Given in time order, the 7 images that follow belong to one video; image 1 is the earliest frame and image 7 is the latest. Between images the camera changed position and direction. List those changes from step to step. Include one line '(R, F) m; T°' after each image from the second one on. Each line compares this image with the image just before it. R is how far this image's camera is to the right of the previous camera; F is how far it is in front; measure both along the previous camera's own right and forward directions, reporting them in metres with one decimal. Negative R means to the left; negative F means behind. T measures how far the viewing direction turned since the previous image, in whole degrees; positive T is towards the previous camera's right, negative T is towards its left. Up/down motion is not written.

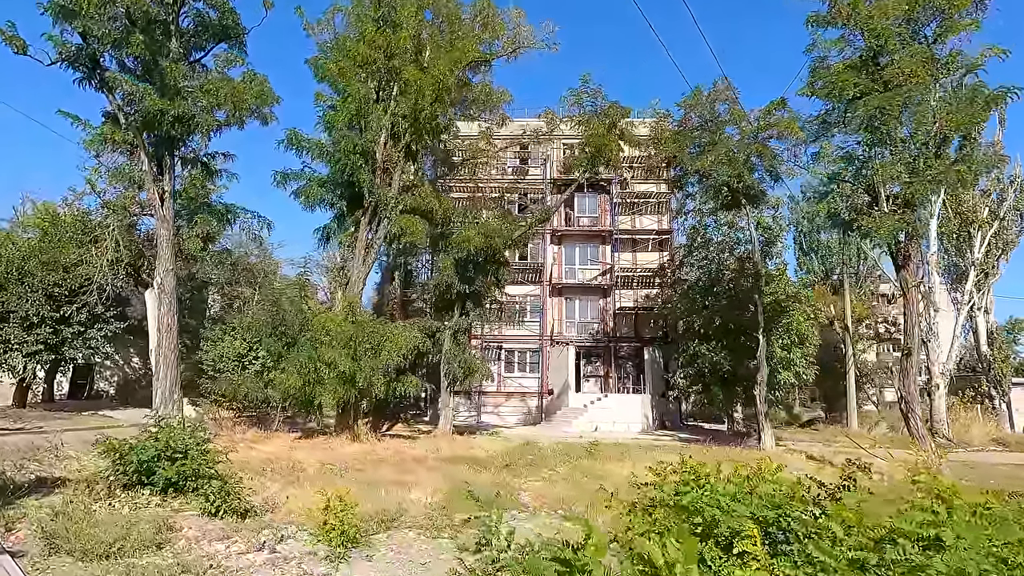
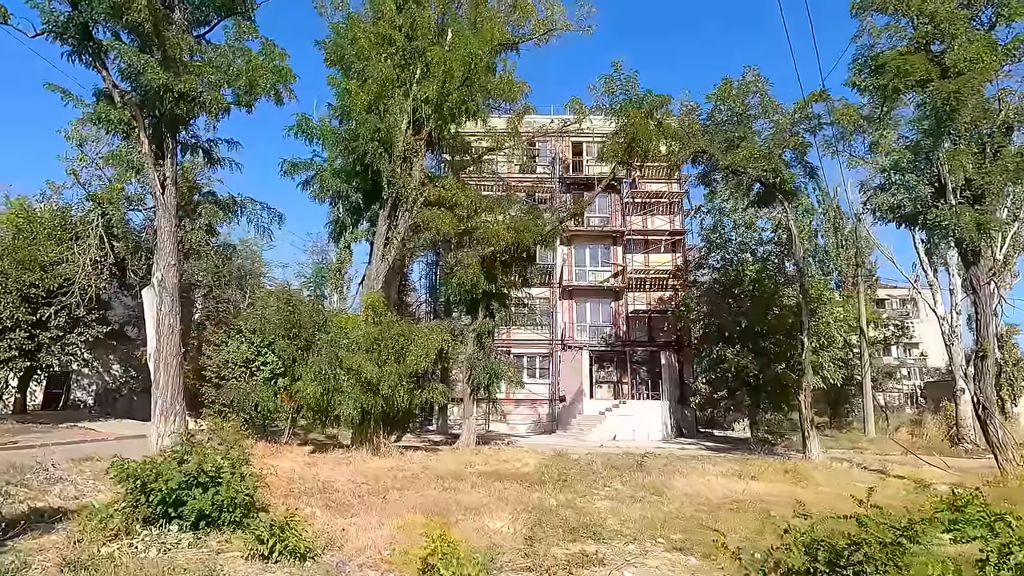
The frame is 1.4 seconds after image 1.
(-1.5, +1.5) m; +2°
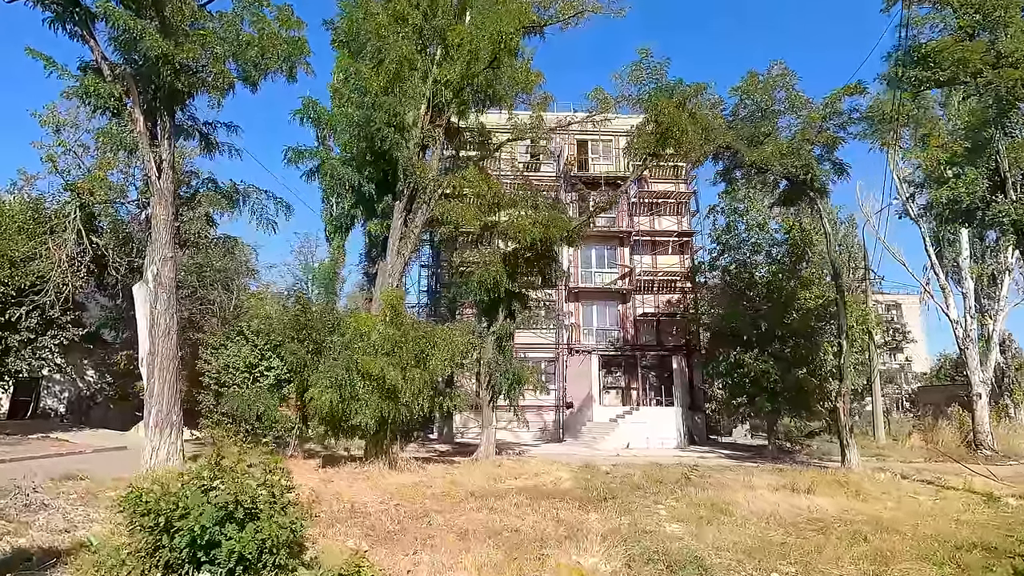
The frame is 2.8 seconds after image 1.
(-1.3, +1.3) m; +2°
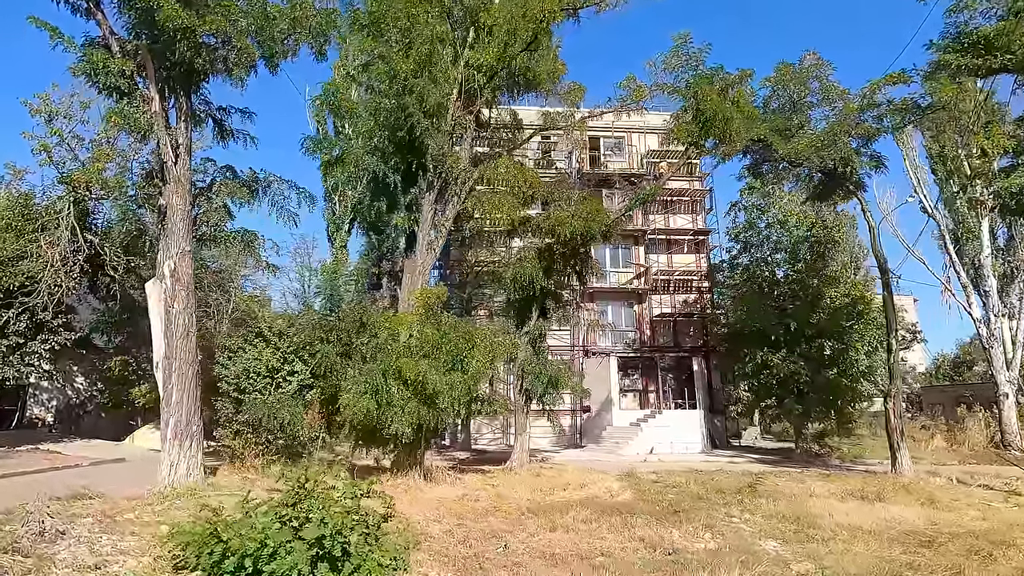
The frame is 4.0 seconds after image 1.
(-1.3, +1.1) m; +2°
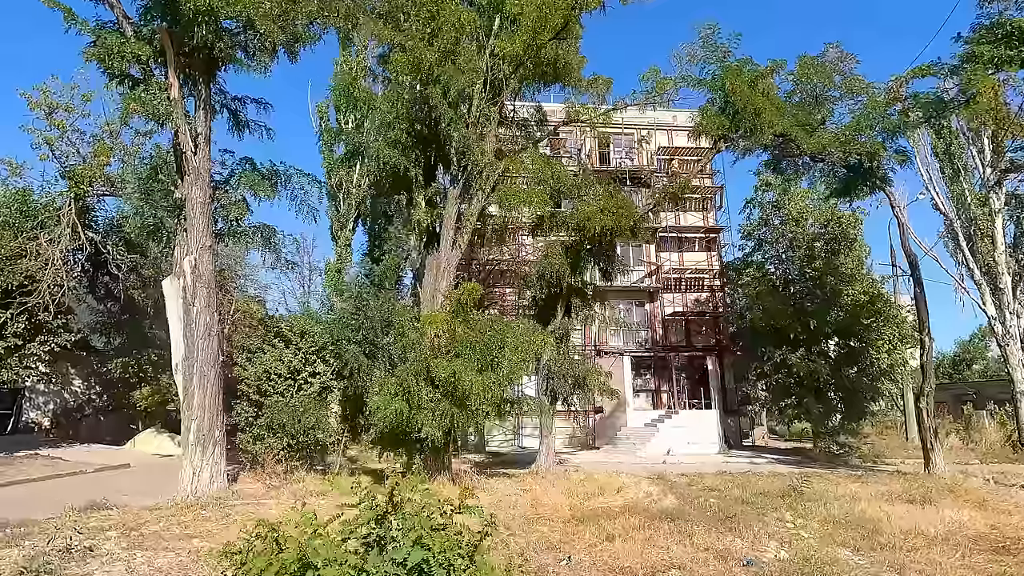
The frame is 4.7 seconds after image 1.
(-0.9, +0.5) m; +1°
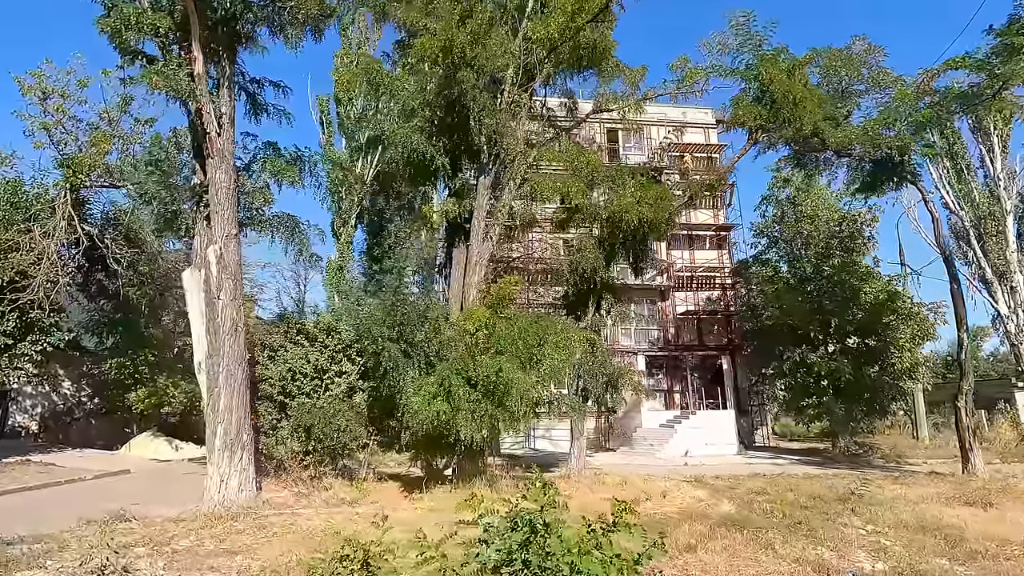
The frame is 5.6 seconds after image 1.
(-1.1, +0.7) m; +2°
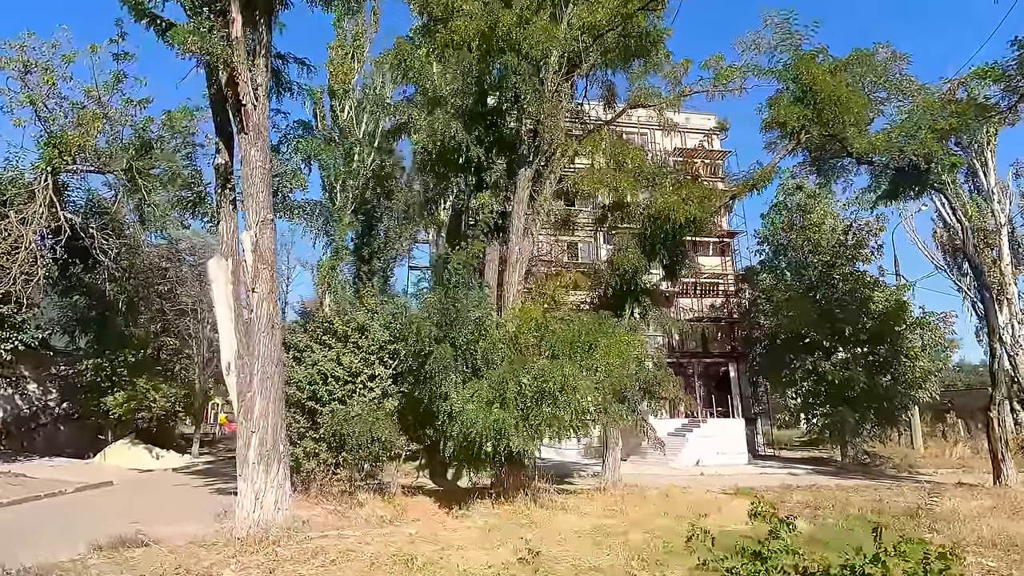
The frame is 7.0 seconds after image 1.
(-1.5, +1.0) m; +3°
